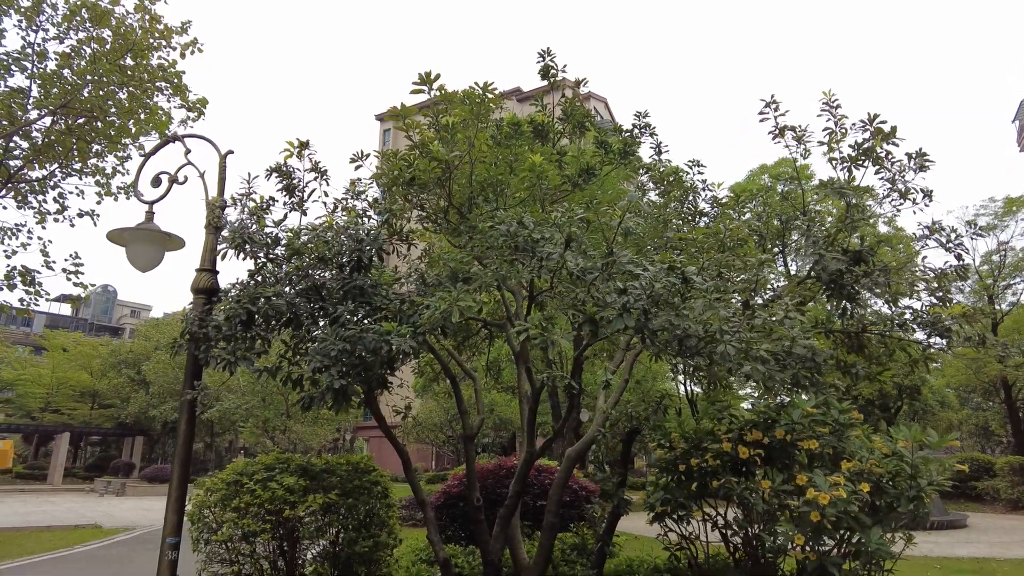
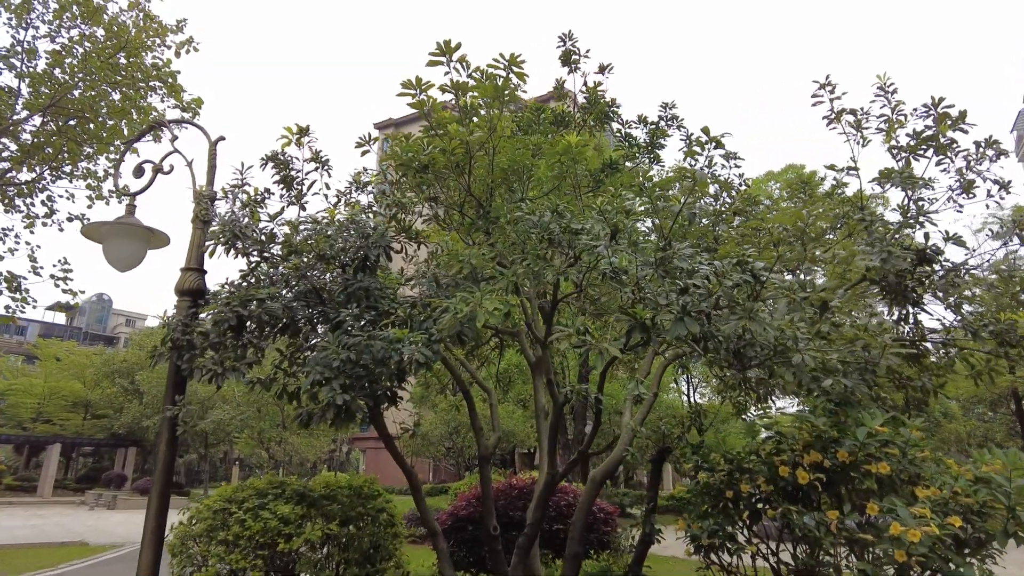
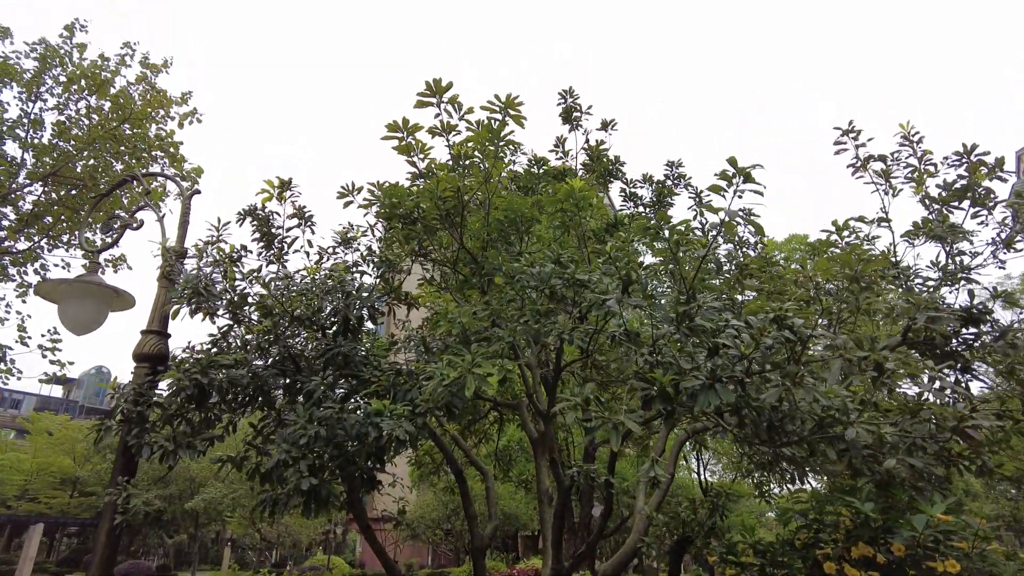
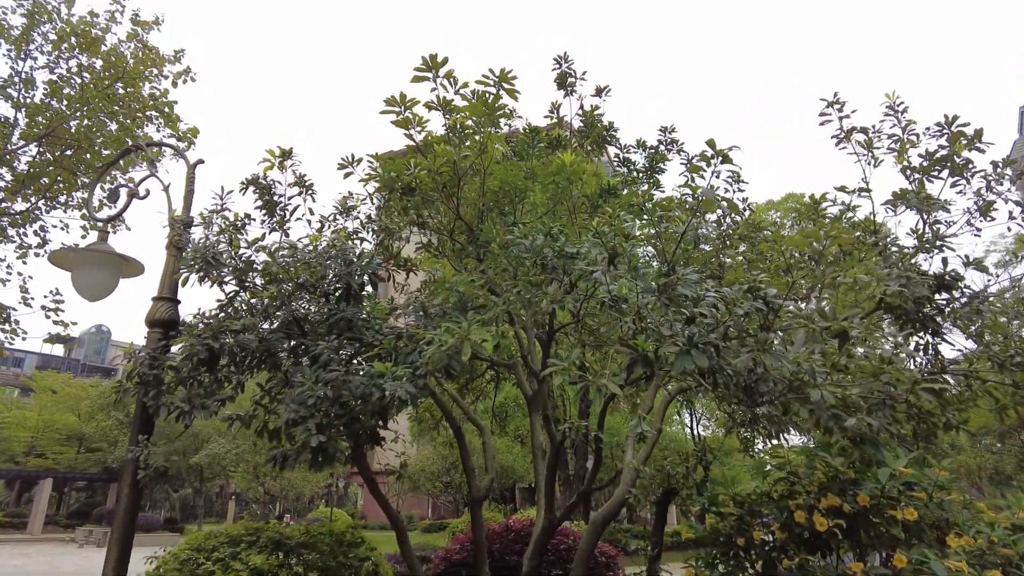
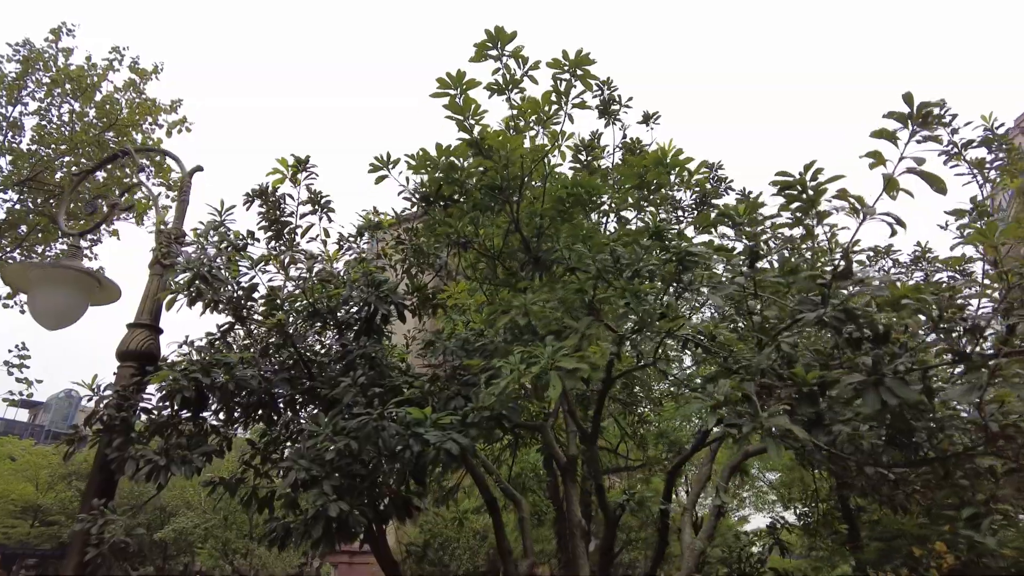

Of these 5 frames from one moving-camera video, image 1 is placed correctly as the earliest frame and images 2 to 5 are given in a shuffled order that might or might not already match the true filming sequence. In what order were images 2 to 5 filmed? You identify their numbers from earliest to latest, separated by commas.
2, 4, 3, 5
